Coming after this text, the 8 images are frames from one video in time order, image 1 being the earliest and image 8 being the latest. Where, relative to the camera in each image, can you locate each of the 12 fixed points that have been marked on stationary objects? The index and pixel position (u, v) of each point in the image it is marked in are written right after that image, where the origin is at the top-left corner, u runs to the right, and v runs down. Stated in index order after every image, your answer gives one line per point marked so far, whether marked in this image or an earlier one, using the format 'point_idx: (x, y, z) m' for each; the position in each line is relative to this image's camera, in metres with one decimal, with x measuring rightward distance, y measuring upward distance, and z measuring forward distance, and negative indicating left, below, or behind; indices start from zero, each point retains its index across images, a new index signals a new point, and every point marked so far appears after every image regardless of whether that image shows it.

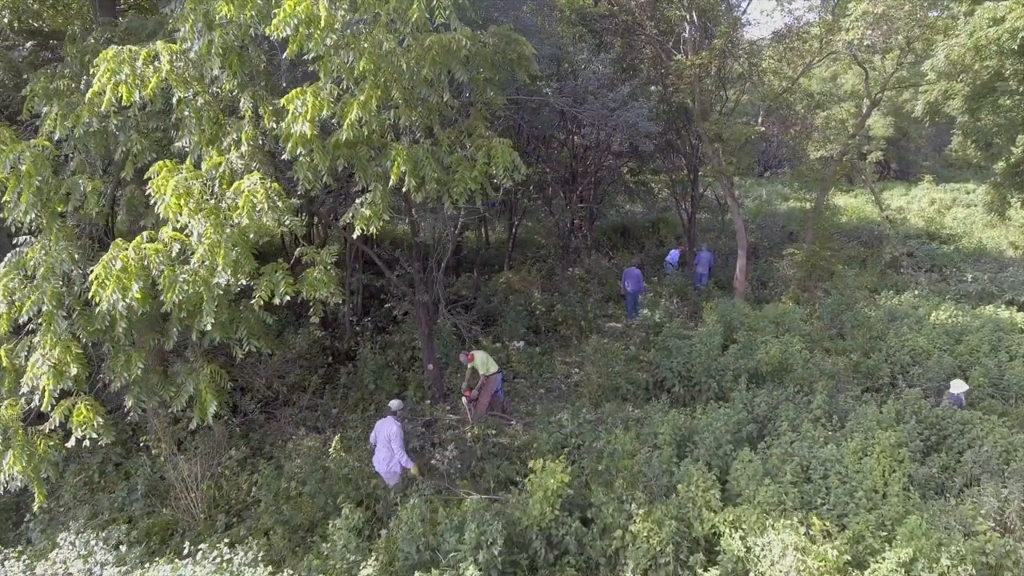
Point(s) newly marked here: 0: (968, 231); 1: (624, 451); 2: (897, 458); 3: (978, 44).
0: (+12.6, +1.6, +17.0) m
1: (+1.2, -1.8, +6.8) m
2: (+3.9, -1.7, +6.2) m
3: (+9.9, +5.3, +13.2) m
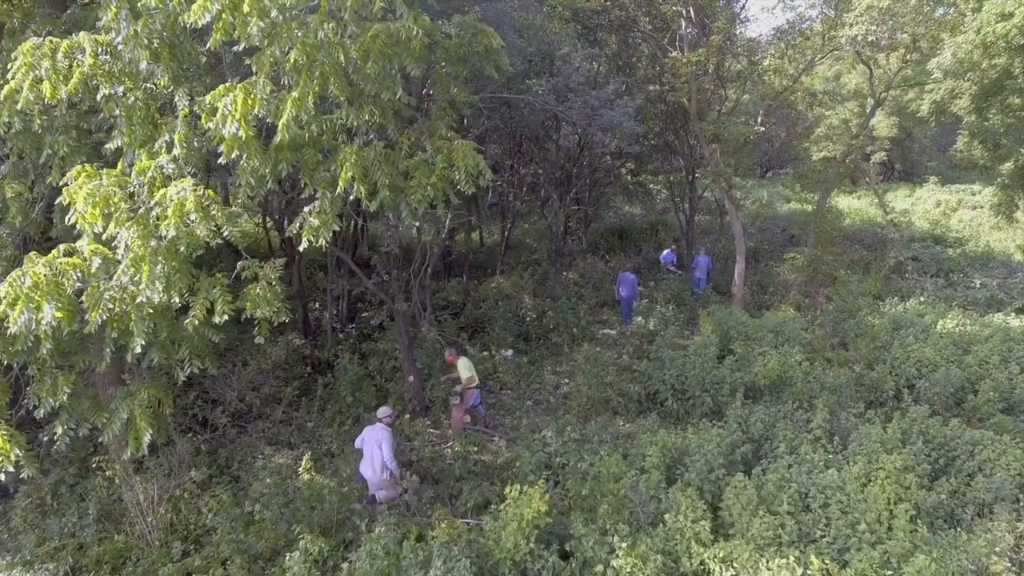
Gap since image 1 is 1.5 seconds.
0: (+12.5, +1.4, +16.5) m
1: (+1.0, -1.9, +6.4) m
2: (+3.6, -1.8, +5.7) m
3: (+9.7, +5.1, +12.7) m
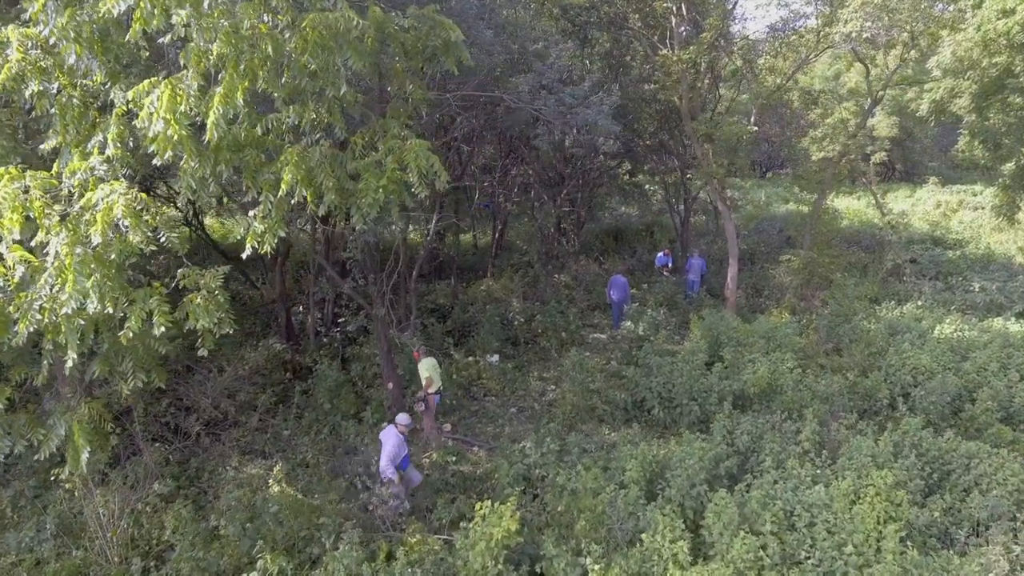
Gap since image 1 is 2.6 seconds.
0: (+12.2, +1.4, +16.2) m
1: (+0.7, -2.0, +6.1) m
2: (+3.4, -1.9, +5.4) m
3: (+9.4, +5.1, +12.4) m
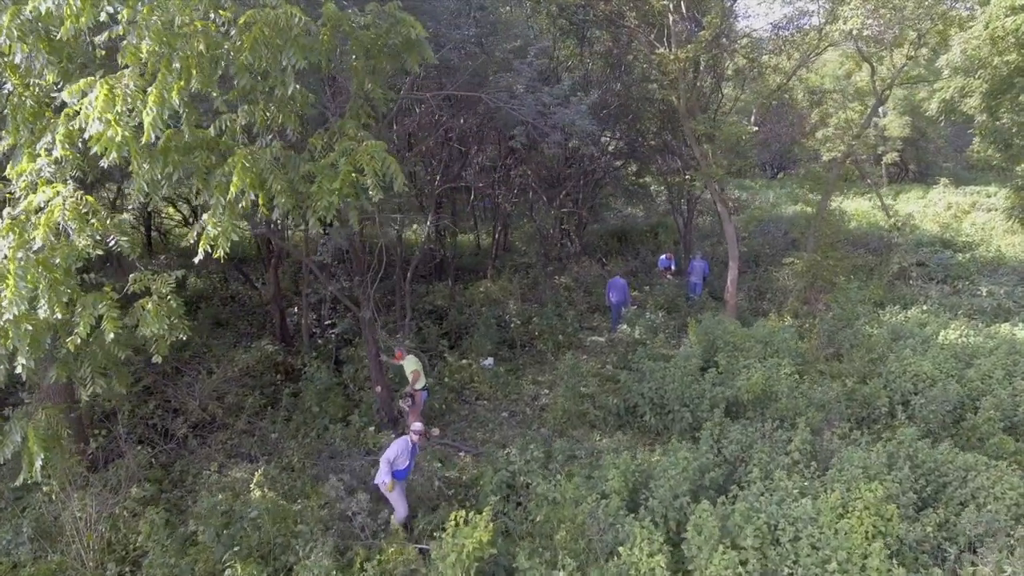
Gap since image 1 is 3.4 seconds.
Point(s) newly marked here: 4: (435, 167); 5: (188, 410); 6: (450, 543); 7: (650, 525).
0: (+12.2, +1.3, +15.8) m
1: (+0.5, -2.0, +6.0) m
2: (+3.2, -1.9, +5.2) m
3: (+9.4, +5.0, +12.1) m
4: (-1.3, +2.1, +10.6) m
5: (-4.5, -1.7, +8.5) m
6: (-0.5, -2.1, +5.1) m
7: (+1.2, -2.0, +5.3) m
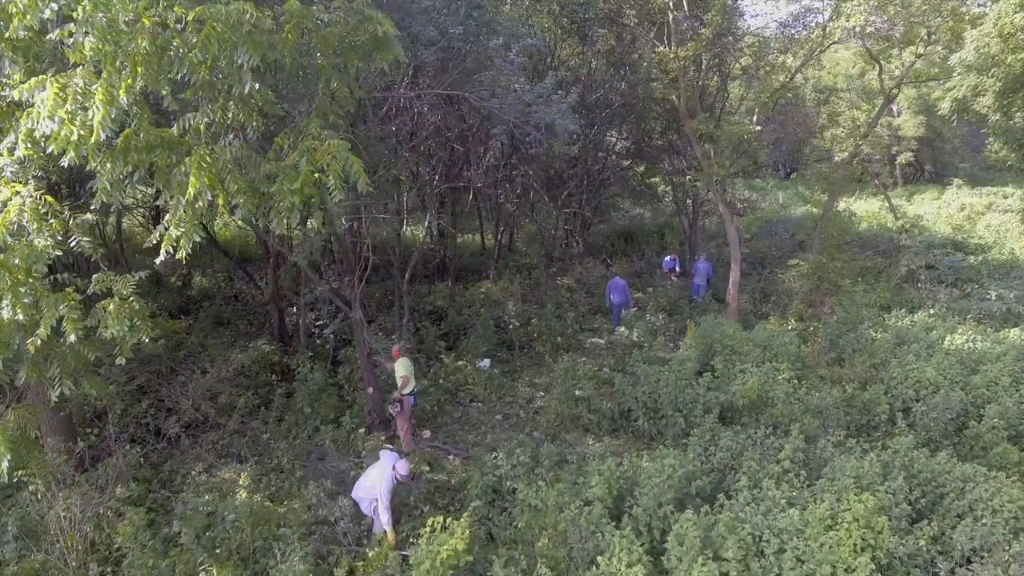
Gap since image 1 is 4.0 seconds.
0: (+12.3, +1.2, +15.5) m
1: (+0.4, -2.0, +5.8) m
2: (+3.0, -2.0, +5.1) m
3: (+9.4, +4.9, +11.8) m
4: (-1.4, +2.1, +10.5) m
5: (-4.6, -1.7, +8.5) m
6: (-0.7, -2.1, +5.0) m
7: (+1.0, -2.1, +5.2) m
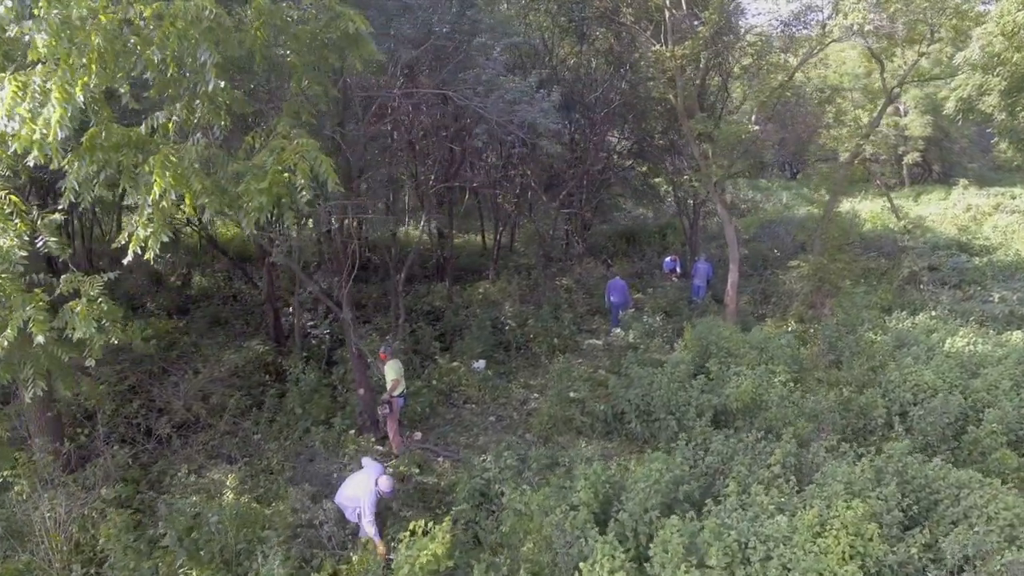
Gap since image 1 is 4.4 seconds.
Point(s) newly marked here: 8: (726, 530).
0: (+12.3, +1.1, +15.3) m
1: (+0.2, -2.1, +5.8) m
2: (+2.8, -2.0, +5.0) m
3: (+9.3, +4.9, +11.6) m
4: (-1.4, +2.1, +10.5) m
5: (-4.7, -1.7, +8.5) m
6: (-0.9, -2.1, +4.9) m
7: (+0.8, -2.1, +5.1) m
8: (+1.8, -2.0, +5.1) m
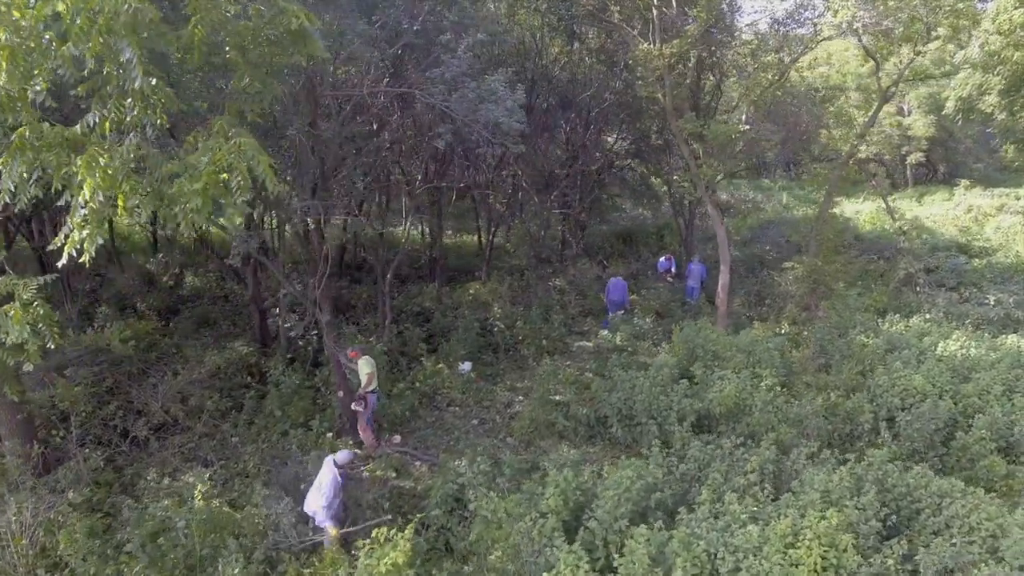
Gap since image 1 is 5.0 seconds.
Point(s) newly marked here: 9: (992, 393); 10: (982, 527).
0: (+12.1, +1.1, +15.0) m
1: (-0.1, -2.1, +5.6) m
2: (+2.5, -2.0, +4.8) m
3: (+9.1, +4.8, +11.4) m
4: (-1.7, +2.0, +10.3) m
5: (-4.9, -1.7, +8.4) m
6: (-1.1, -2.1, +4.8) m
7: (+0.5, -2.1, +5.0) m
8: (+1.5, -2.0, +5.0) m
9: (+6.0, -1.3, +7.8) m
10: (+3.9, -2.0, +5.1) m
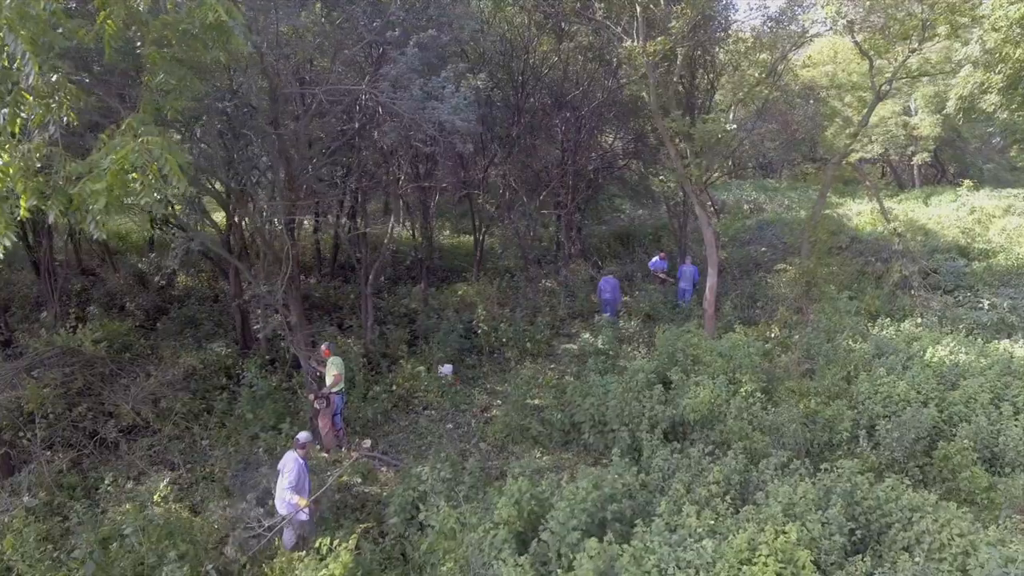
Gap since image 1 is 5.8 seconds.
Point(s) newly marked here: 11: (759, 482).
0: (+11.9, +1.0, +14.7) m
1: (-0.5, -2.1, +5.5) m
2: (+2.1, -2.1, +4.6) m
3: (+8.8, +4.8, +11.1) m
4: (-2.0, +2.0, +10.2) m
5: (-5.3, -1.7, +8.3) m
6: (-1.6, -2.2, +4.7) m
7: (+0.1, -2.1, +4.8) m
8: (+1.1, -2.1, +4.8) m
9: (+5.7, -1.4, +7.5) m
10: (+3.5, -2.0, +4.9) m
11: (+2.4, -1.8, +5.9) m
